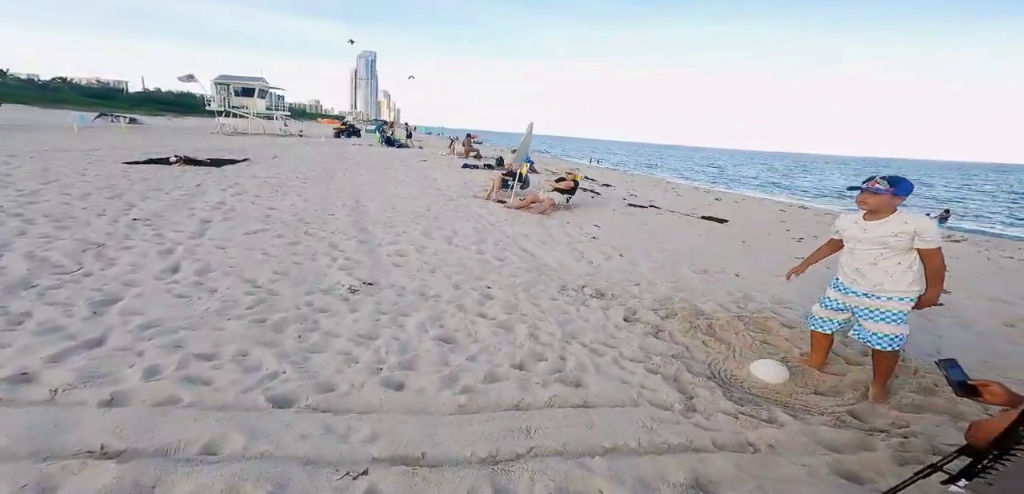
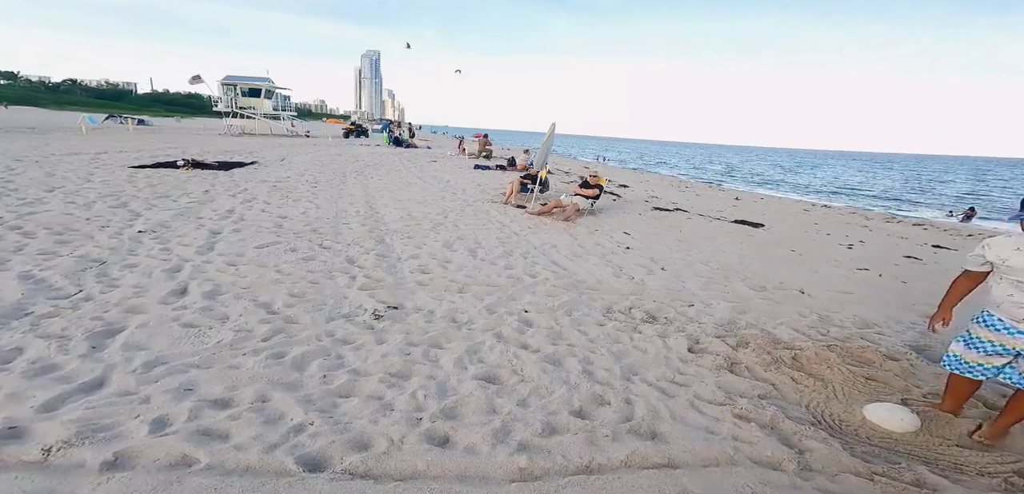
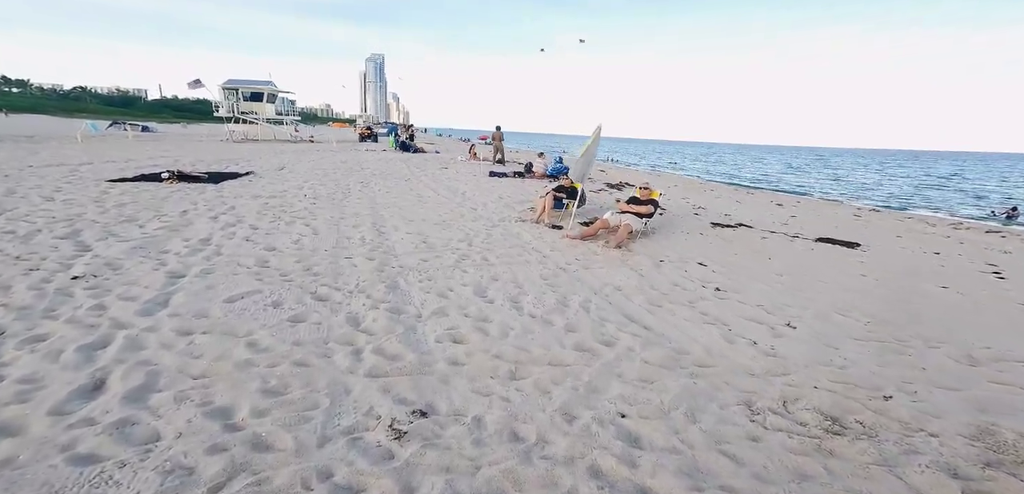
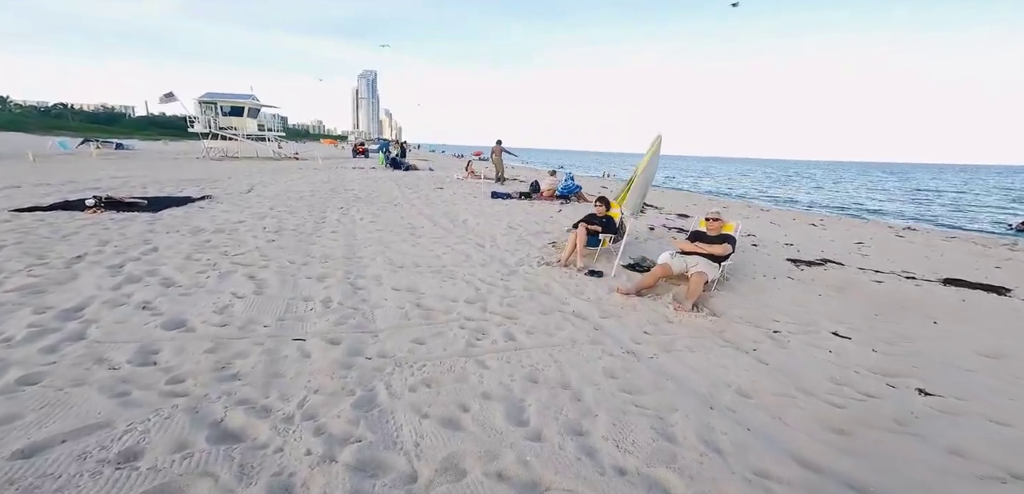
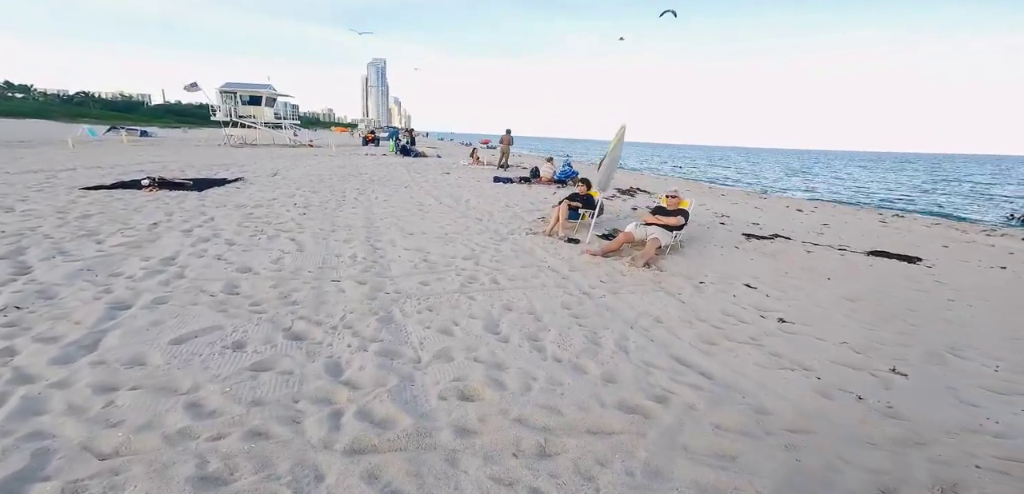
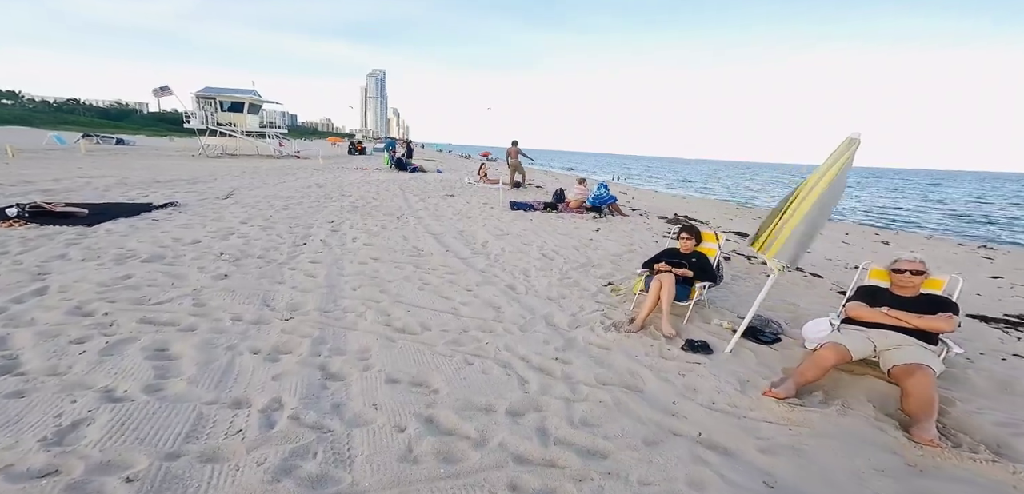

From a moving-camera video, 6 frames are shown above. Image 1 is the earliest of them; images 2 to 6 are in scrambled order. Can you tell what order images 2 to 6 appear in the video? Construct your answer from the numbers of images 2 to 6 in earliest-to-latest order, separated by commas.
2, 3, 5, 4, 6
